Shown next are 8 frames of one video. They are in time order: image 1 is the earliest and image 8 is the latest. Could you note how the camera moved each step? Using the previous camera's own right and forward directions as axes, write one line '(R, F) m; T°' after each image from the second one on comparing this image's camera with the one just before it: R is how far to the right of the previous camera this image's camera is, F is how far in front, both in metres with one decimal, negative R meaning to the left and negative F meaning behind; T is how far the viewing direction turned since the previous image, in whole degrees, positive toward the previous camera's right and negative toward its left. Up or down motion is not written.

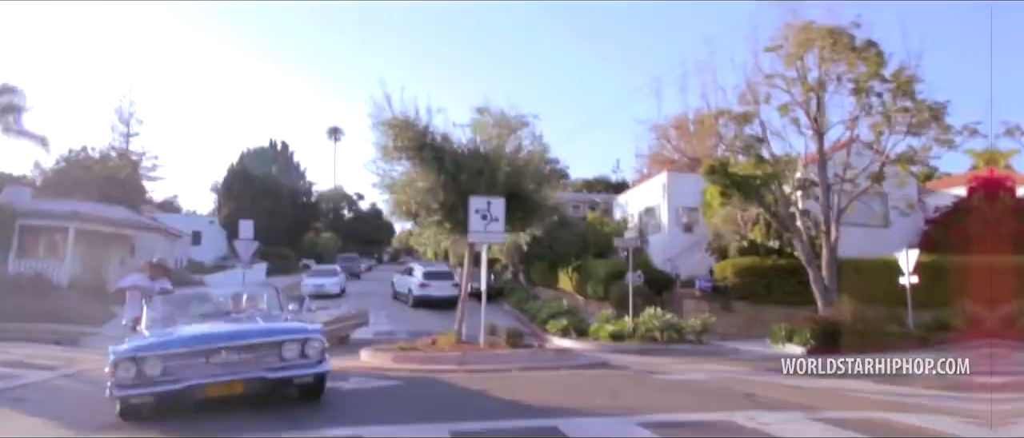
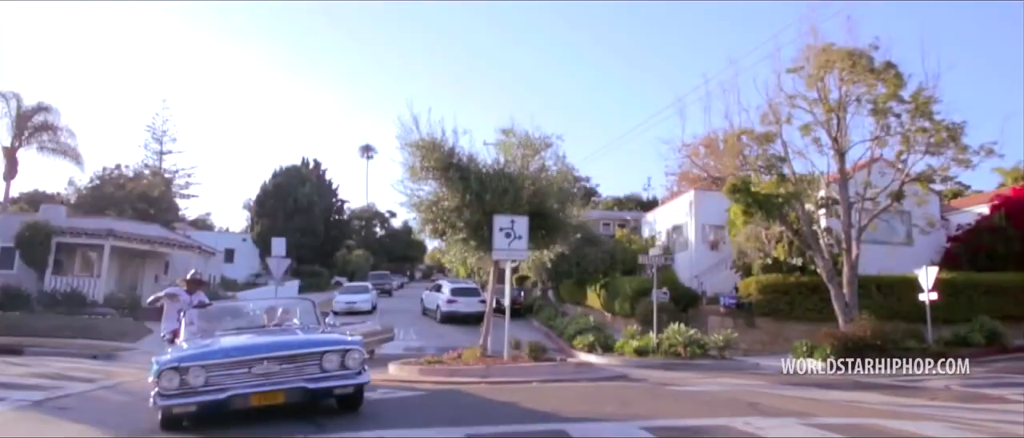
(+0.1, -0.5) m; -2°
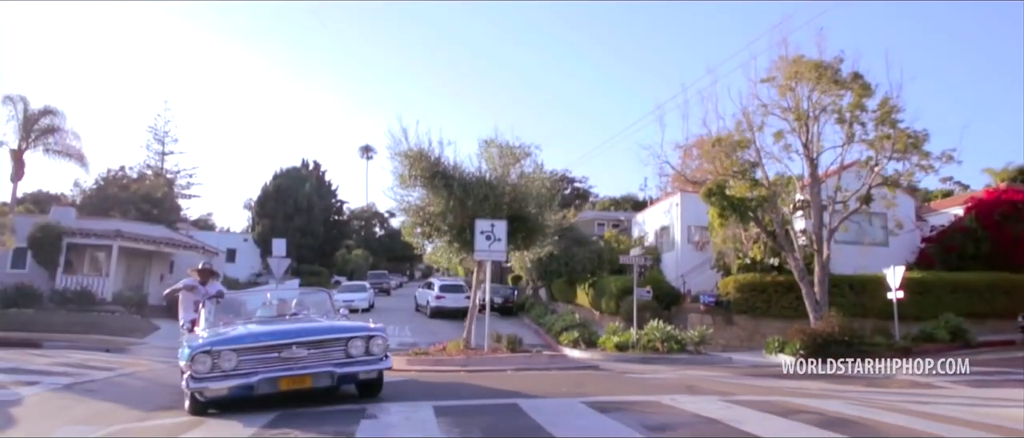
(+0.3, -1.4) m; 0°
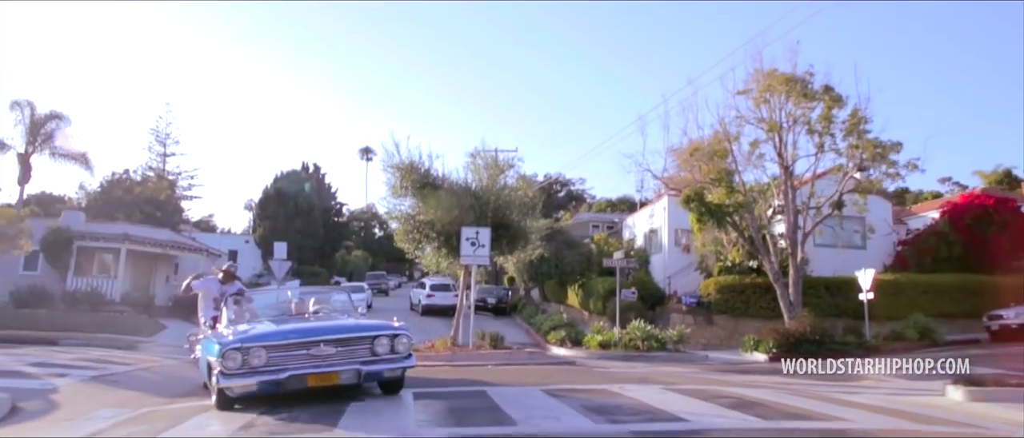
(+0.3, -1.4) m; 0°
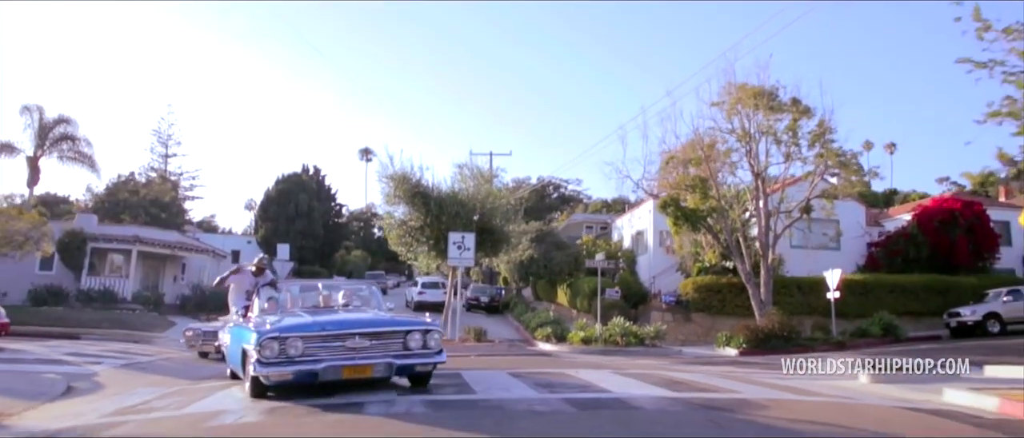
(+0.4, -1.9) m; 0°
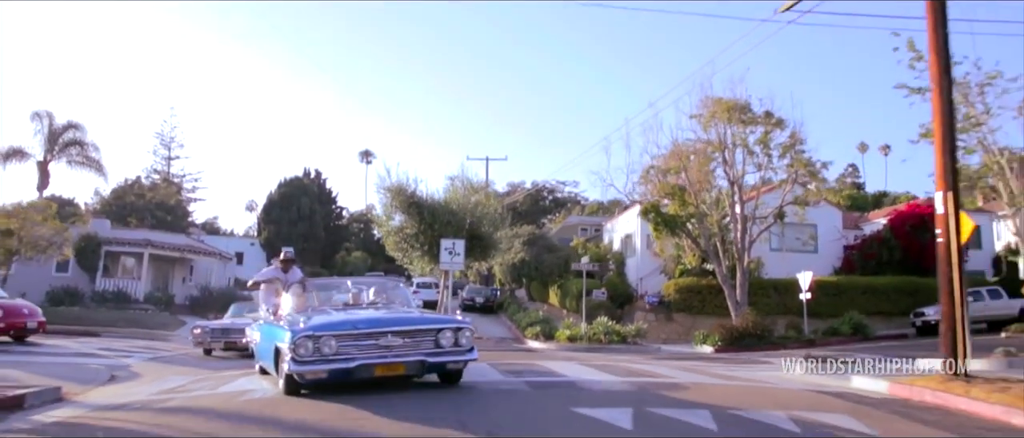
(+0.3, -1.9) m; 0°
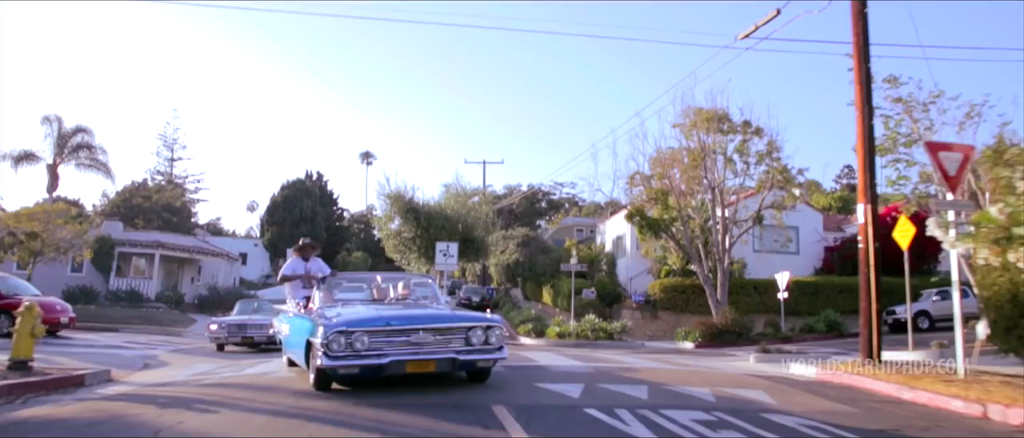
(+0.3, -1.8) m; 0°
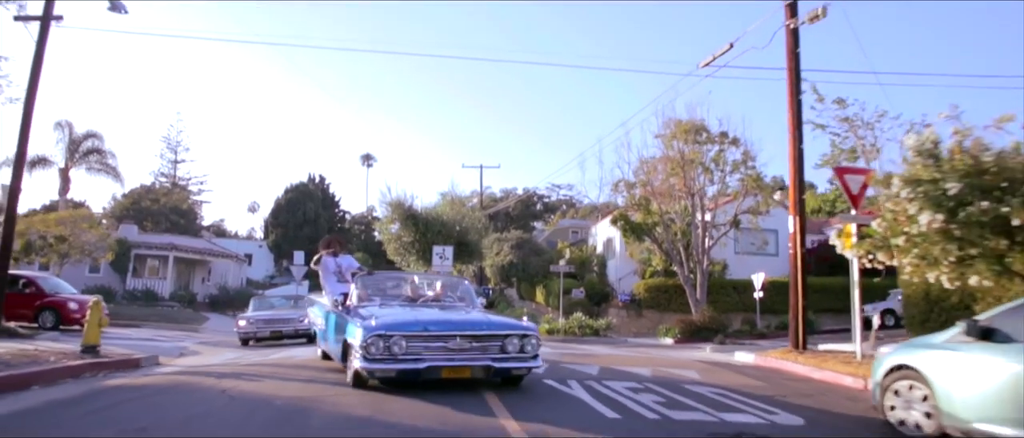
(+0.3, -2.3) m; 0°
